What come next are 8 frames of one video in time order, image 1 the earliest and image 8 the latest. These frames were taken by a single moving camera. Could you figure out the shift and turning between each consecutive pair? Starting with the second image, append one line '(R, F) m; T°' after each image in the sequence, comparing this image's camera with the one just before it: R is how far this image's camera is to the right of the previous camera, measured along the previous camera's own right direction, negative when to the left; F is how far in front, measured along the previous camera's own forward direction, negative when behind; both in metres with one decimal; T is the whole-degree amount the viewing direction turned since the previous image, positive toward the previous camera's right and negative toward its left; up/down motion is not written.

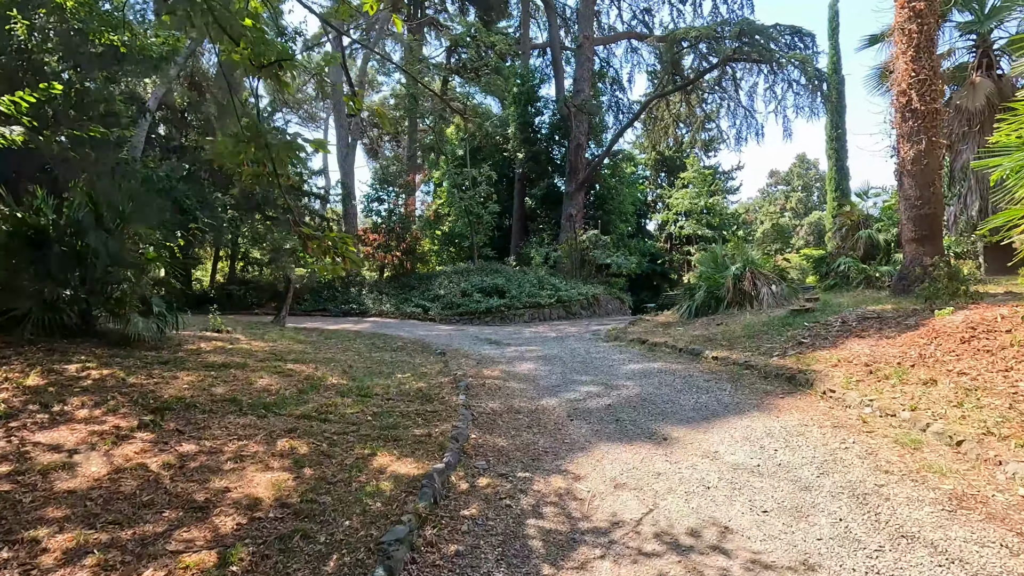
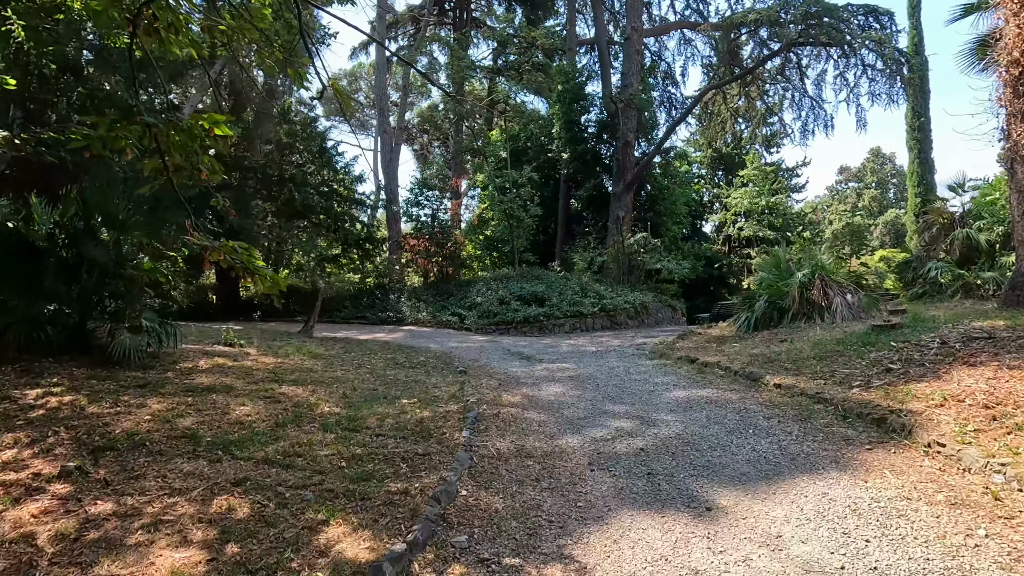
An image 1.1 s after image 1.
(+0.3, +0.8) m; -6°
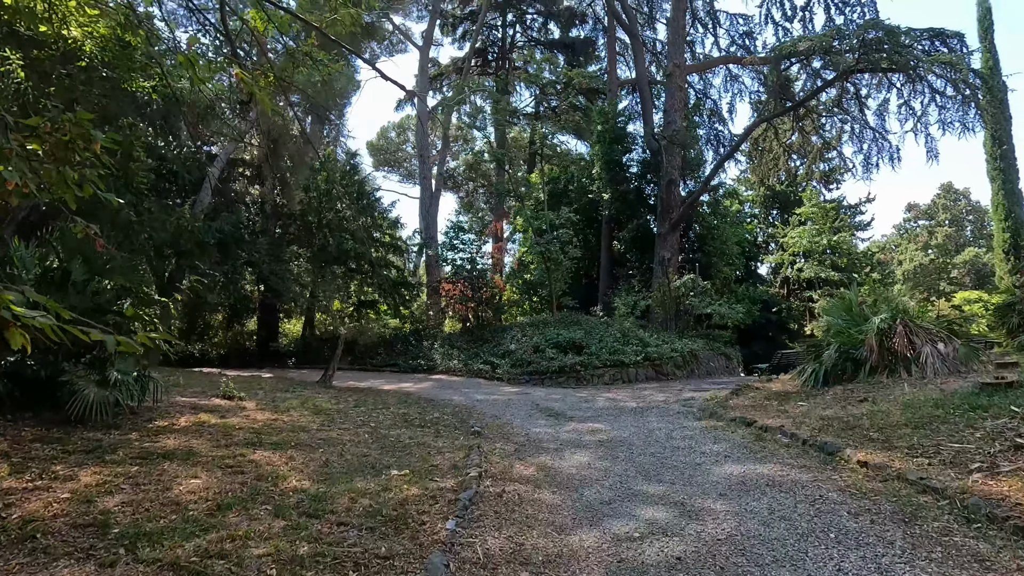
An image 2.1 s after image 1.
(+0.3, +0.8) m; -5°
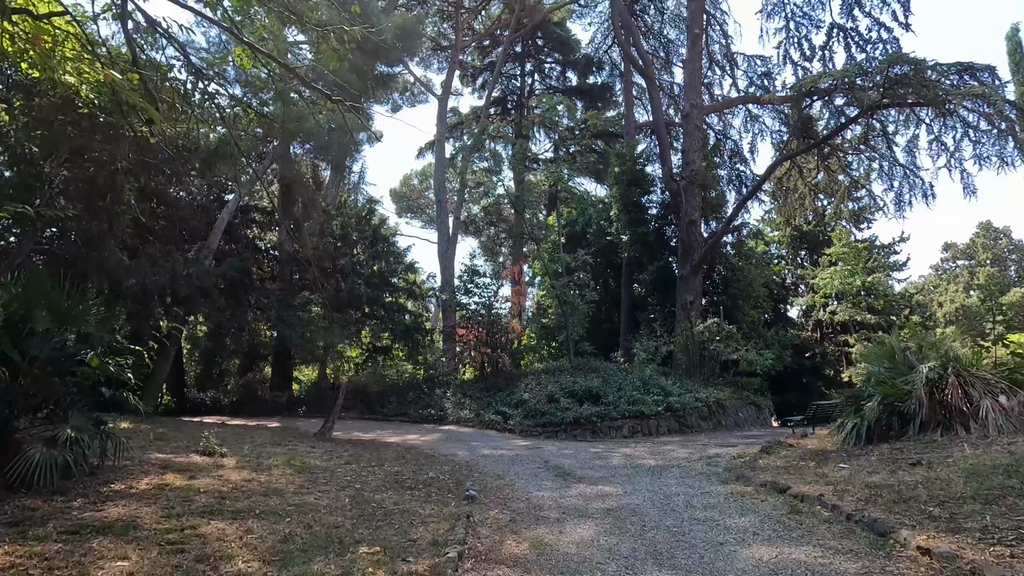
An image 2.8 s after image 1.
(+0.3, +0.5) m; -3°
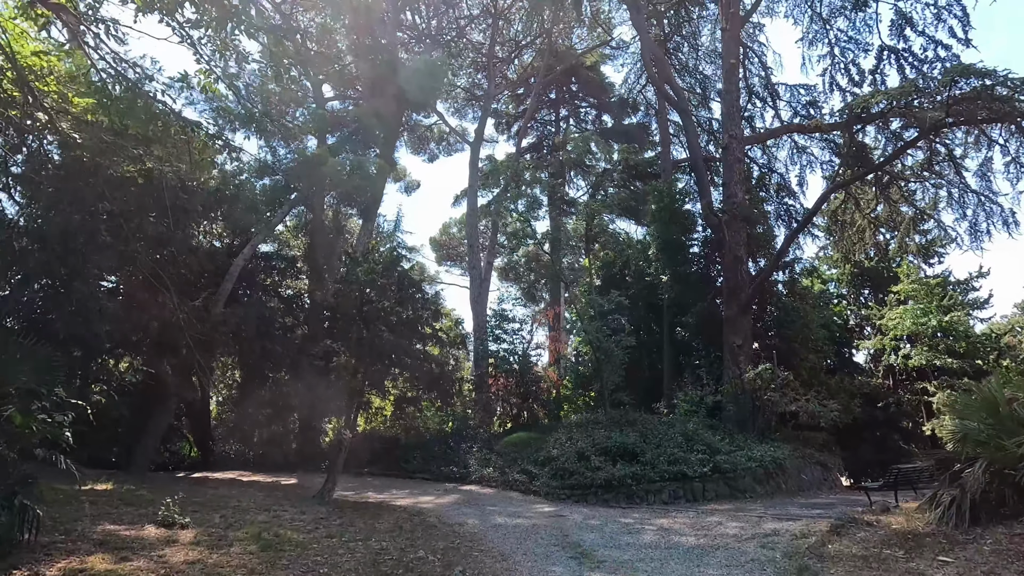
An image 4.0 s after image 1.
(+0.5, +0.9) m; -5°
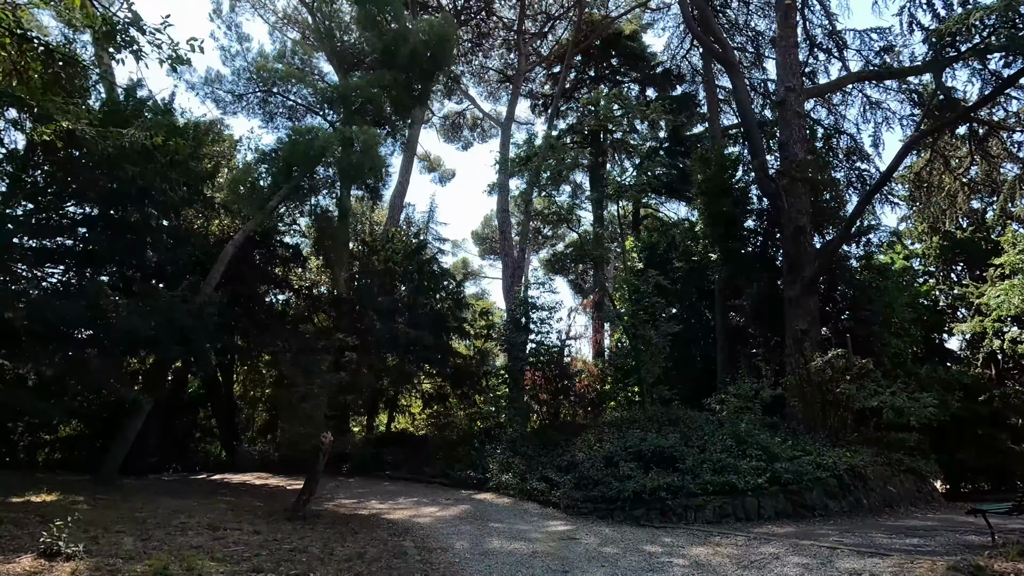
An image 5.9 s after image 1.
(+0.7, +1.5) m; -6°
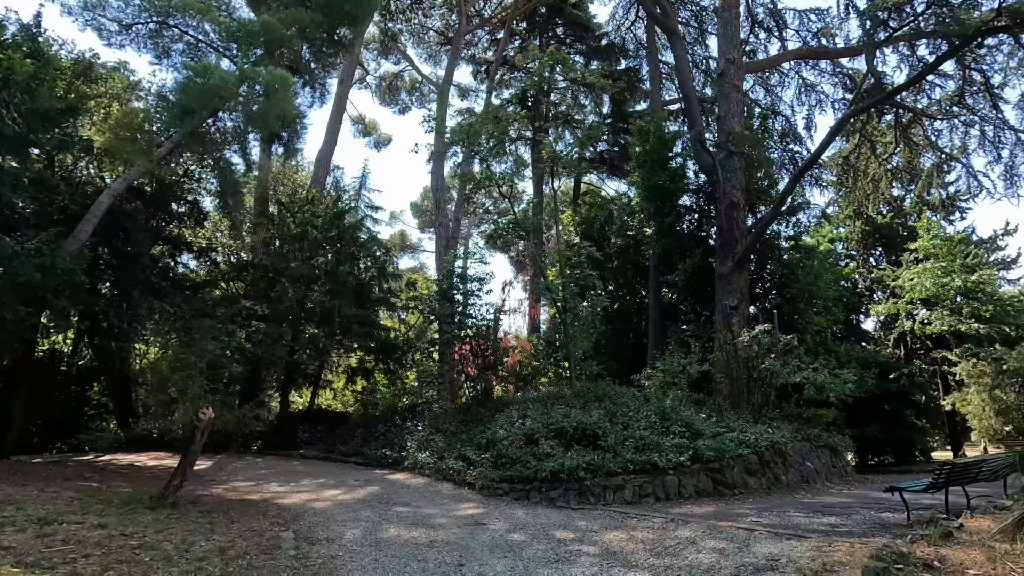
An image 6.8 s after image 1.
(+0.4, +0.7) m; +6°
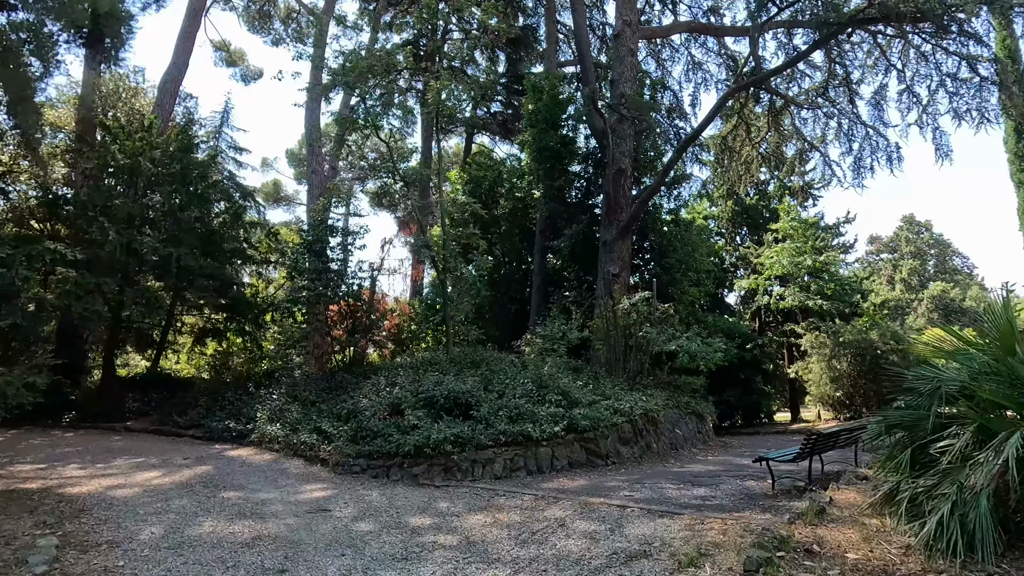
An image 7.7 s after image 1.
(+0.3, +0.8) m; +12°
